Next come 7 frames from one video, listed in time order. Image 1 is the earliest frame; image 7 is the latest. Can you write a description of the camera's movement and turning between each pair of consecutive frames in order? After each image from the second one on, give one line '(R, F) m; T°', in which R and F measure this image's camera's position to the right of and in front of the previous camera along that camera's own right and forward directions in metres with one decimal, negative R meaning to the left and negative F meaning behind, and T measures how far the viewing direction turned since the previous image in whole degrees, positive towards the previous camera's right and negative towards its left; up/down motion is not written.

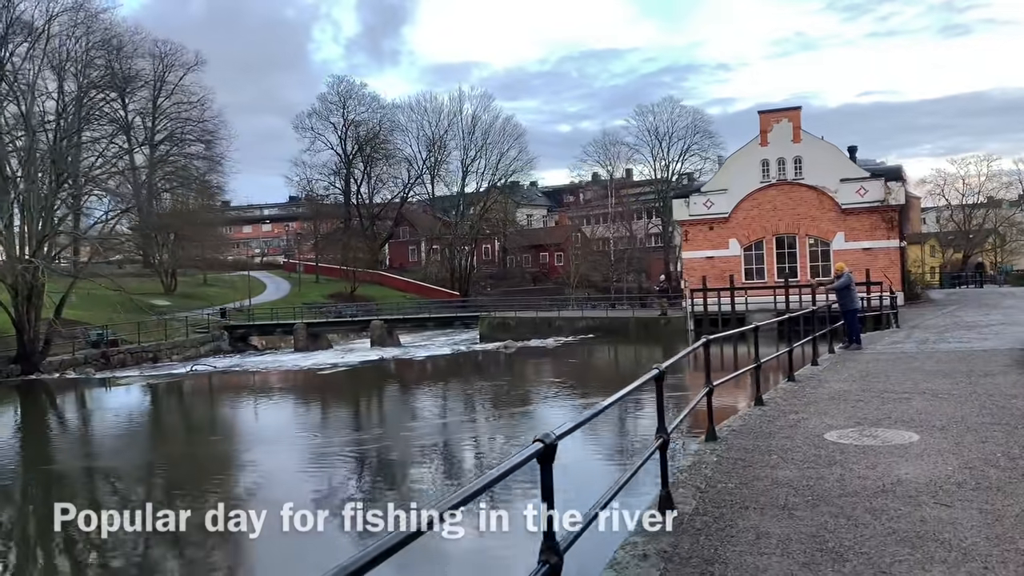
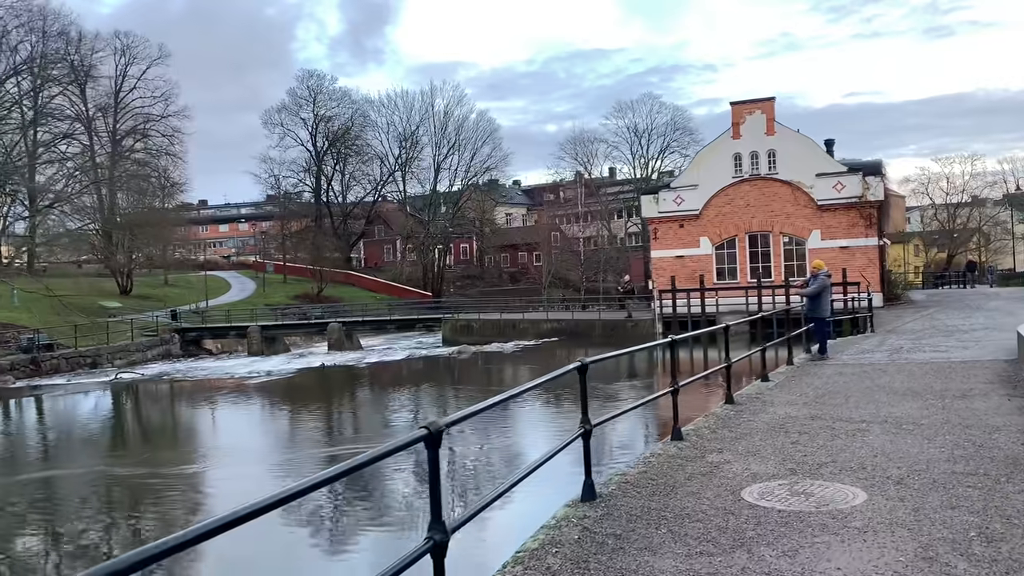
(+1.0, +1.6) m; +1°
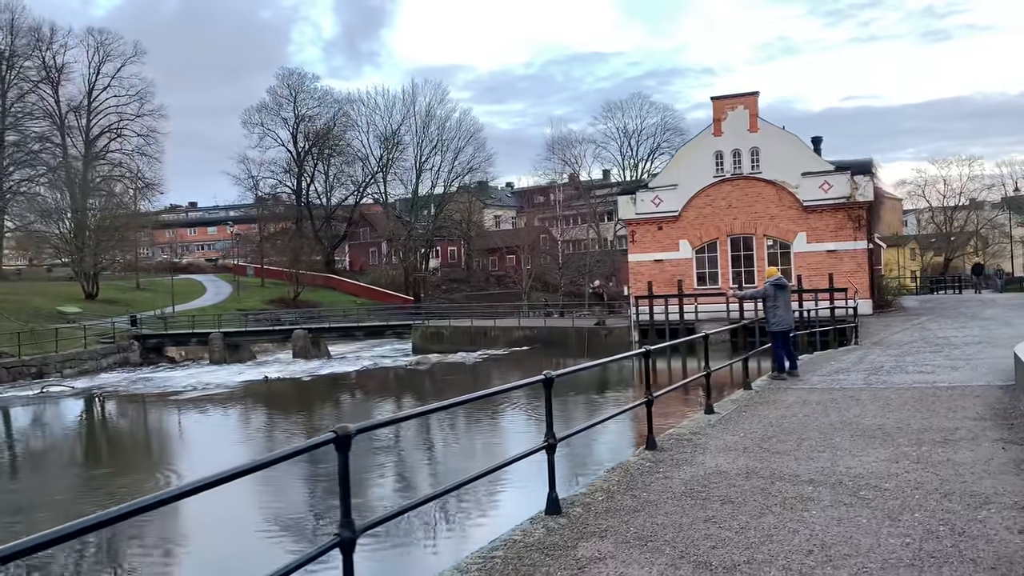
(+0.9, +1.6) m; 0°
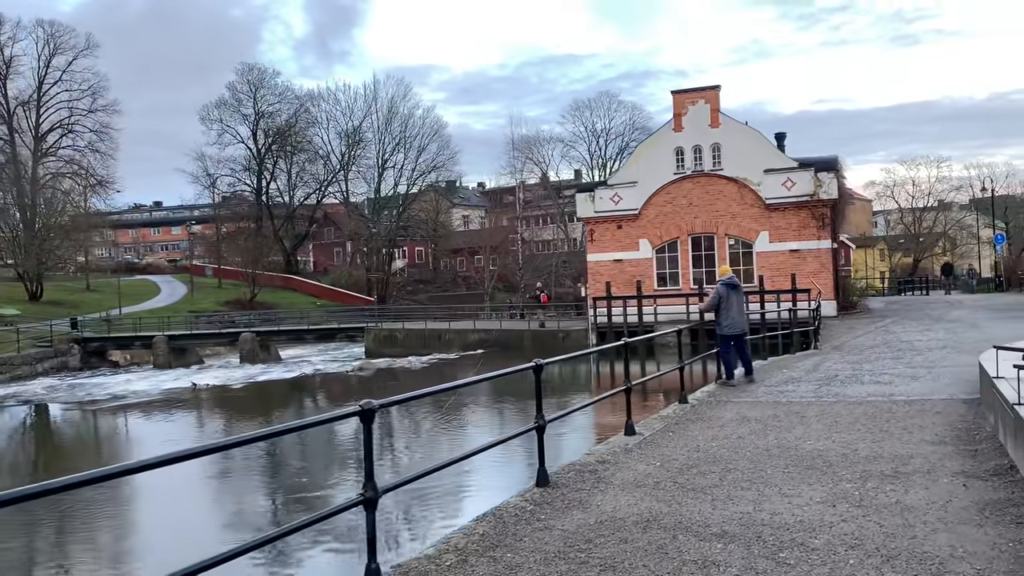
(+0.7, +1.1) m; +2°
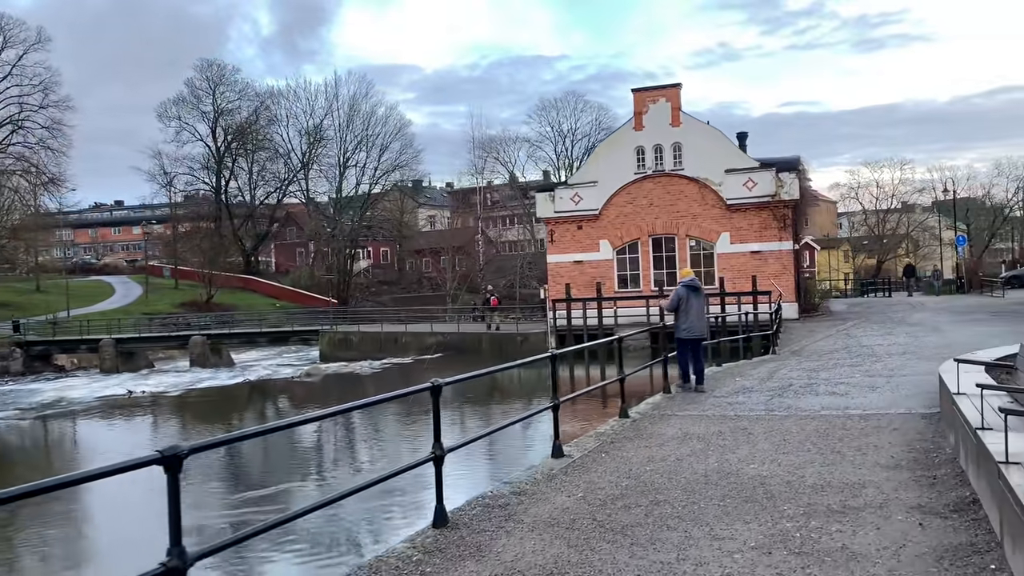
(+0.4, +0.7) m; +2°
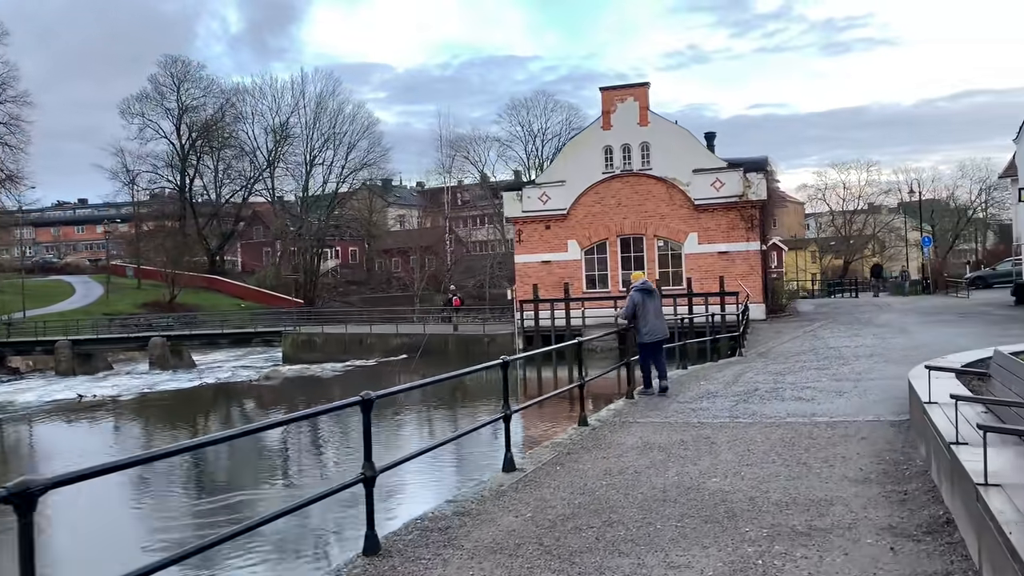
(+0.1, +0.4) m; +2°
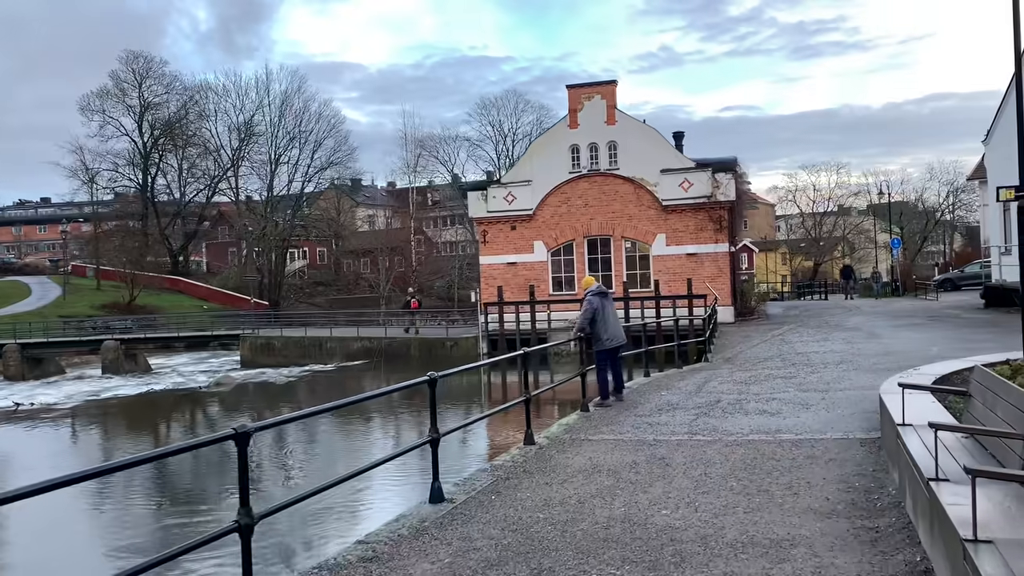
(+0.3, +0.6) m; +2°
